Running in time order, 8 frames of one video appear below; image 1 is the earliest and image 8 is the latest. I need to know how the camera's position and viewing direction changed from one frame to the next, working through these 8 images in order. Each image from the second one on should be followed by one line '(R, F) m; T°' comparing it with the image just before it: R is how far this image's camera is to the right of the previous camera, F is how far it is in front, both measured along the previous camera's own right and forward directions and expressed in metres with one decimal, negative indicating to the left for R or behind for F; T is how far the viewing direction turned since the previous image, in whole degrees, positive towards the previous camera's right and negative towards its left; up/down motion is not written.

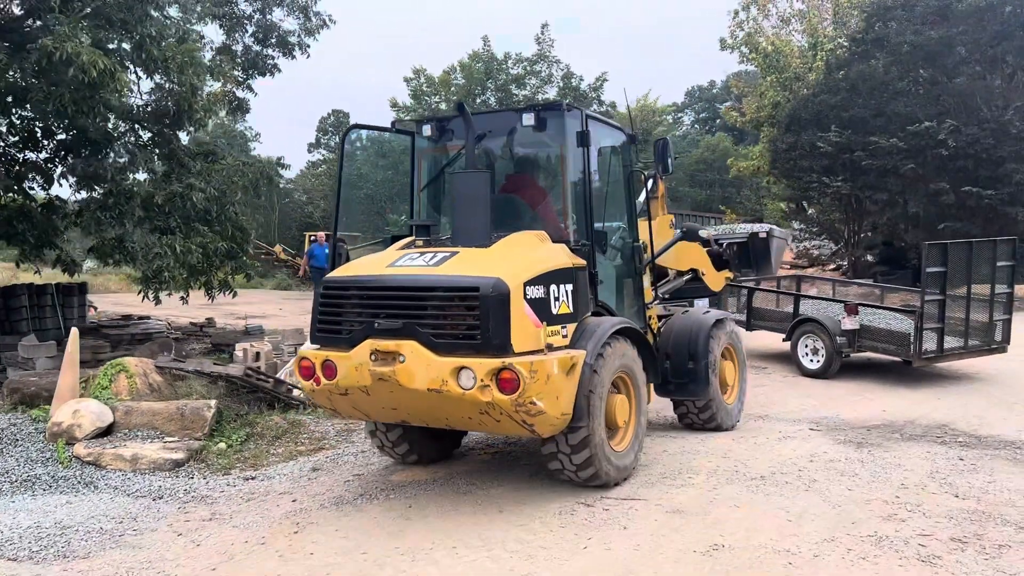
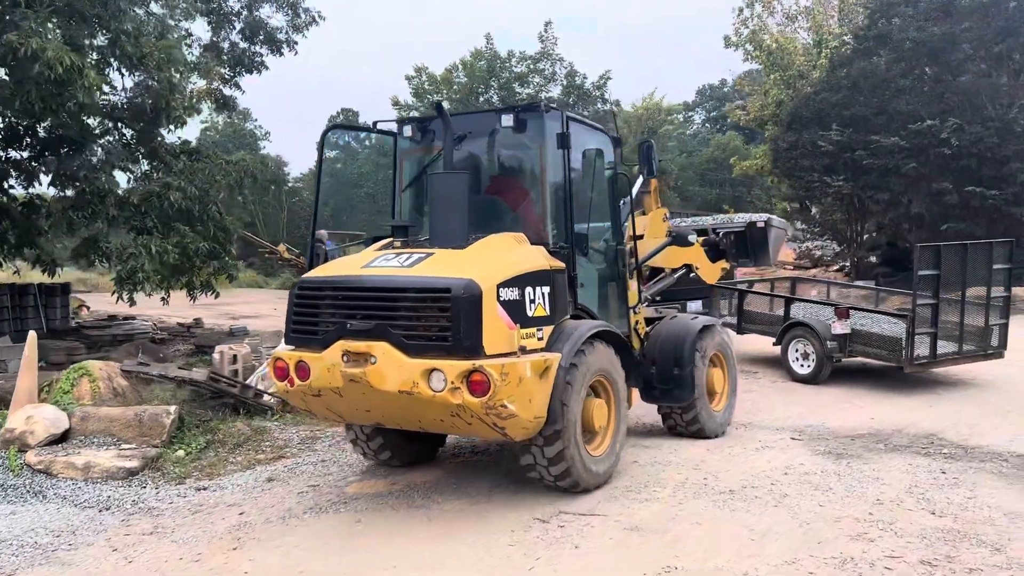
(+0.3, +0.2) m; -1°
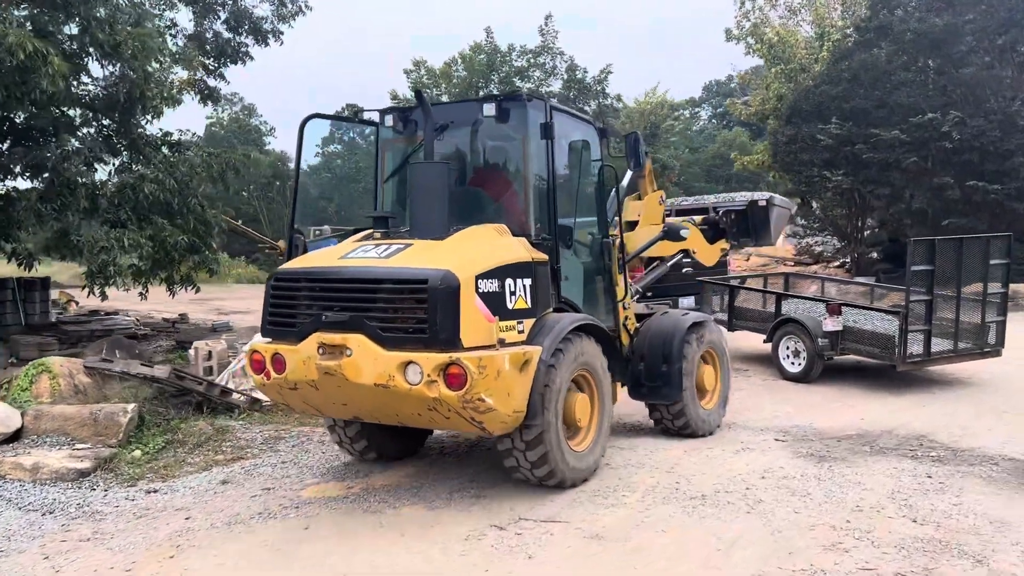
(+0.3, +0.2) m; 0°
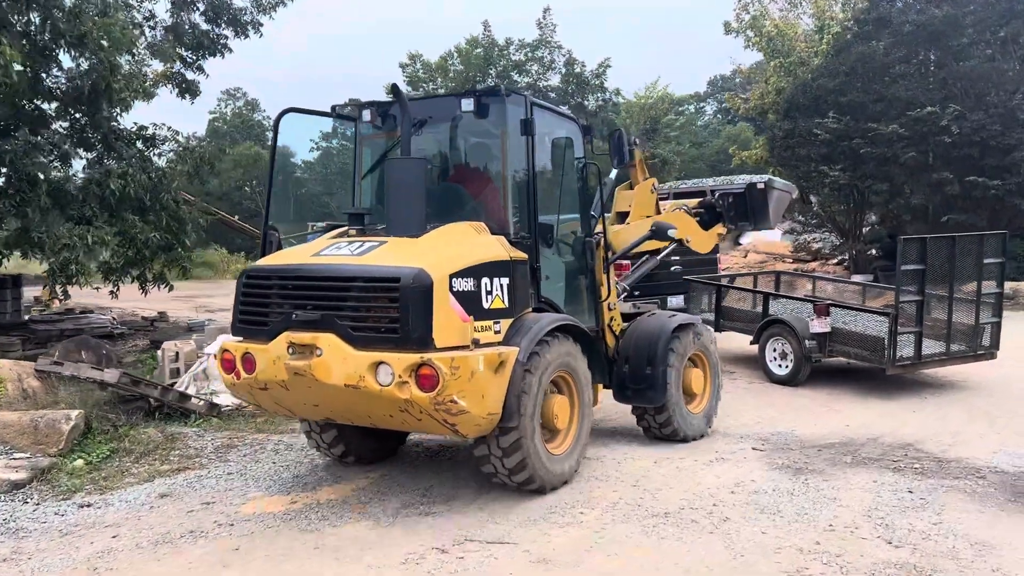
(+0.3, +0.3) m; 0°
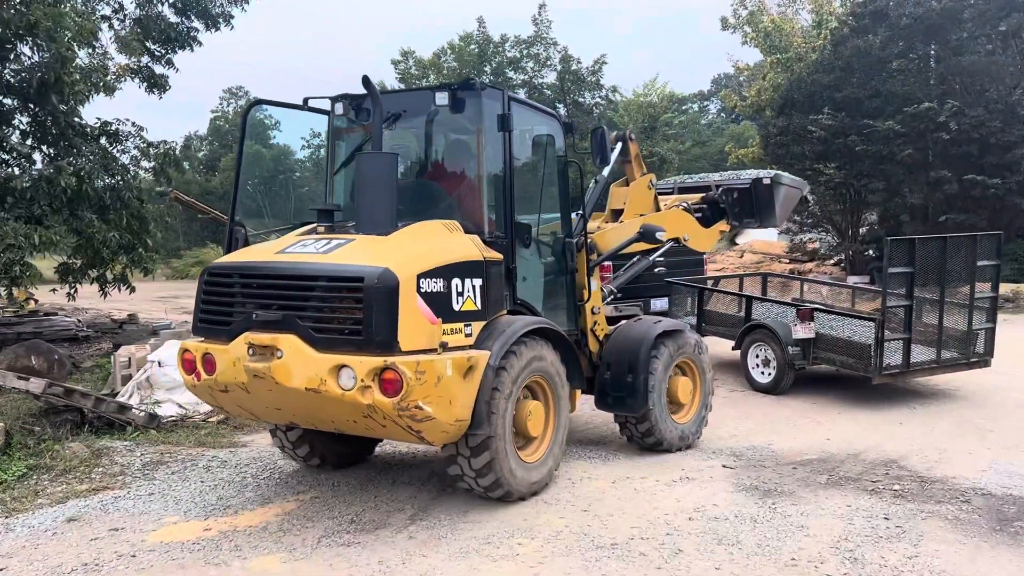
(+0.4, +0.4) m; 0°
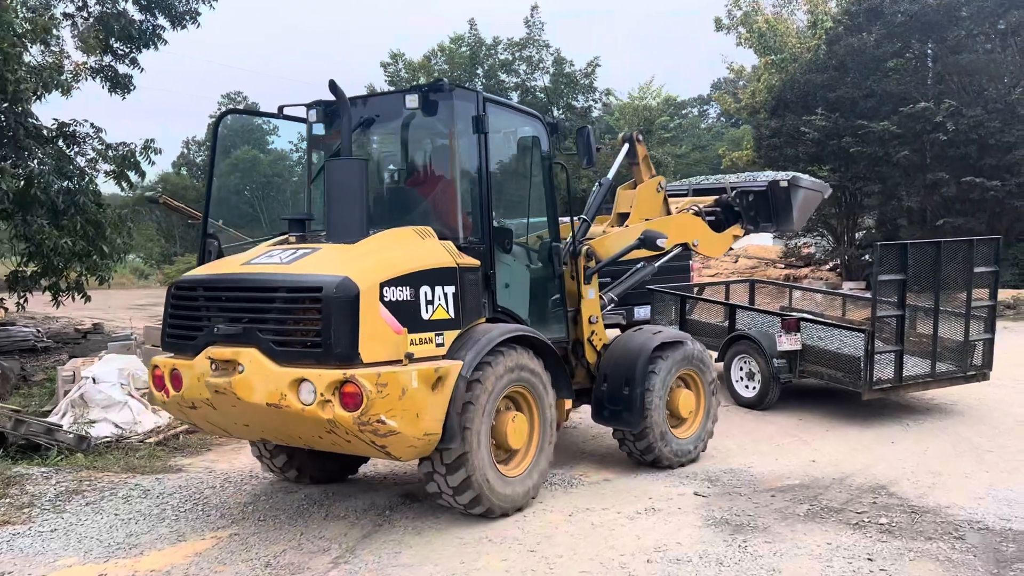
(+0.3, +0.5) m; 0°
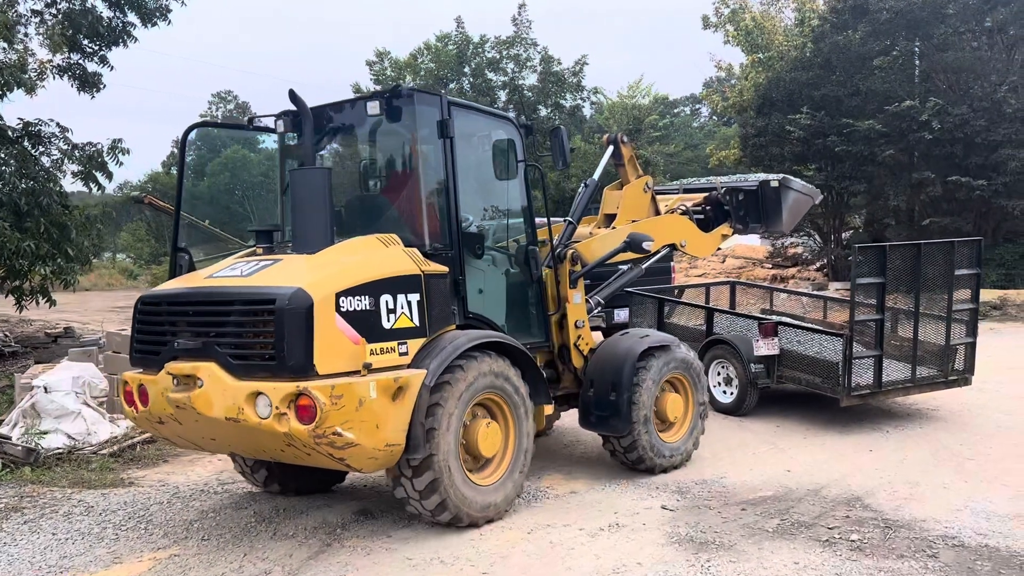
(+0.2, +0.2) m; 0°
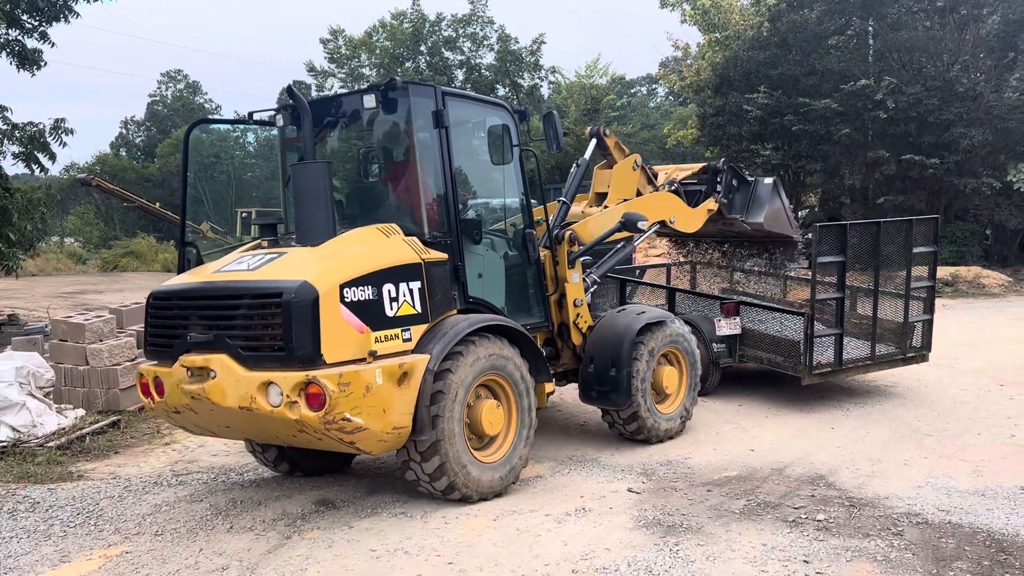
(0.0, +0.1) m; +3°
